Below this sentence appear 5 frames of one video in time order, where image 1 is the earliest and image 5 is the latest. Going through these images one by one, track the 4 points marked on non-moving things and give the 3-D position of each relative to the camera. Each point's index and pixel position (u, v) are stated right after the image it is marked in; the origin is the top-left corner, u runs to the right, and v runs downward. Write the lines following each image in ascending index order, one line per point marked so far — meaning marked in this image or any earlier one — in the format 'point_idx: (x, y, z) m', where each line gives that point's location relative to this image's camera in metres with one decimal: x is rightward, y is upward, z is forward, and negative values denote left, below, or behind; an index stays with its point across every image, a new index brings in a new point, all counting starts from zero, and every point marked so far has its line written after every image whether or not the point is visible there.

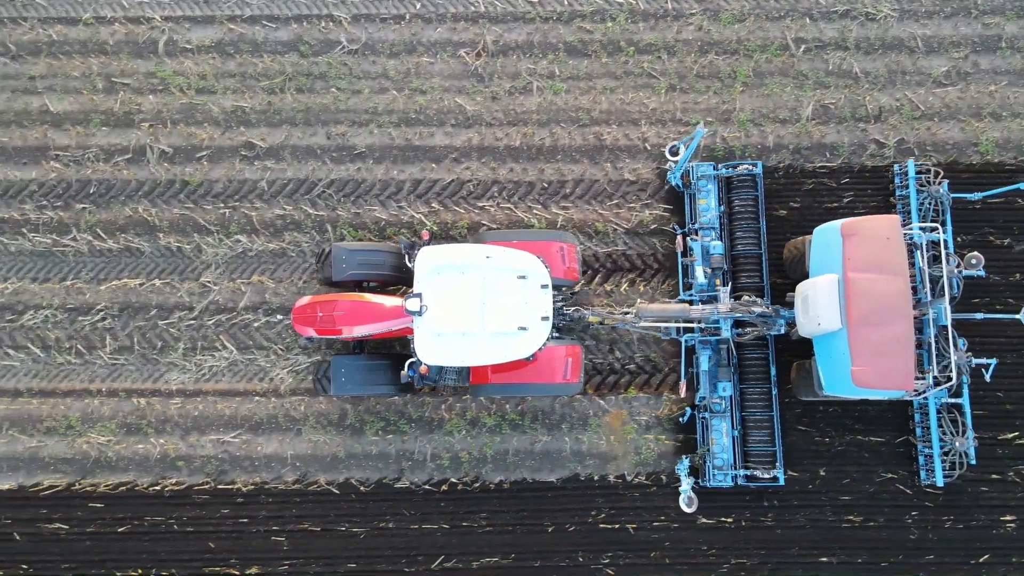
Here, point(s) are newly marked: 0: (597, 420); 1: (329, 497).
0: (+0.7, -1.1, +5.2) m
1: (-1.6, -1.8, +5.2) m
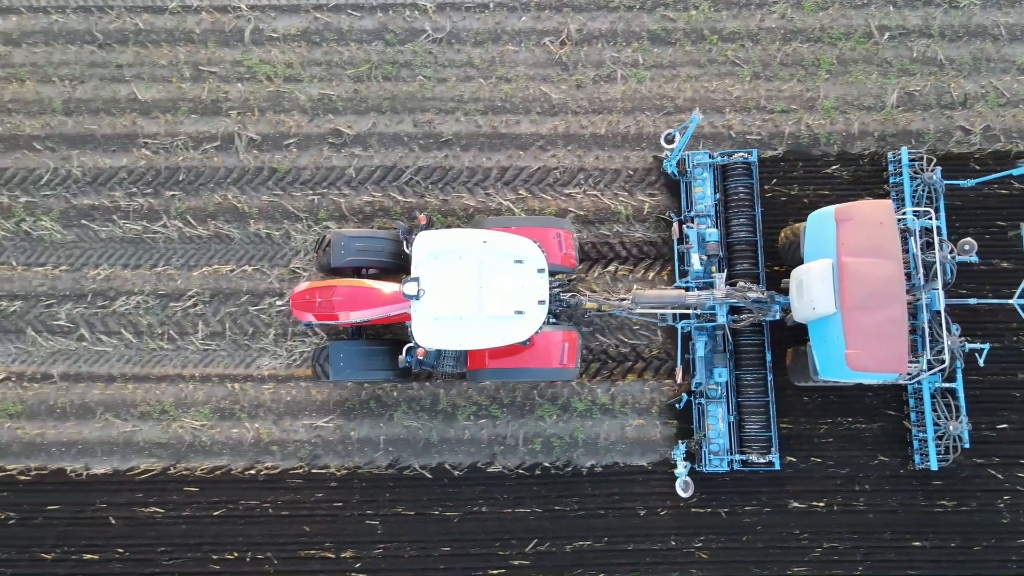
0: (+1.5, -1.0, +5.2) m
1: (-0.8, -1.7, +5.2) m
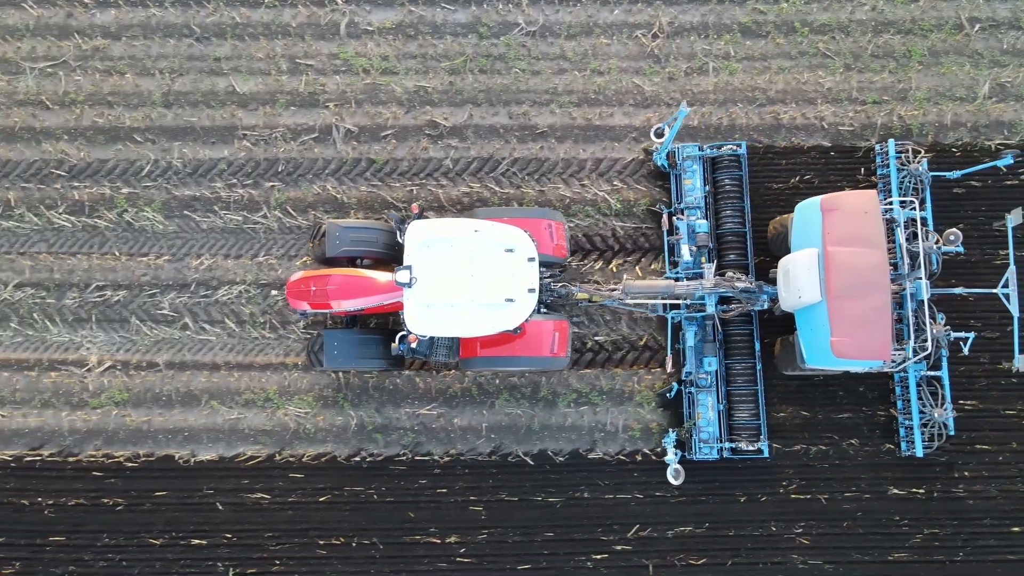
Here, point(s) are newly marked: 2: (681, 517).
0: (+2.4, -0.9, +5.3) m
1: (+0.1, -1.6, +5.3) m
2: (+1.5, -2.0, +5.2) m
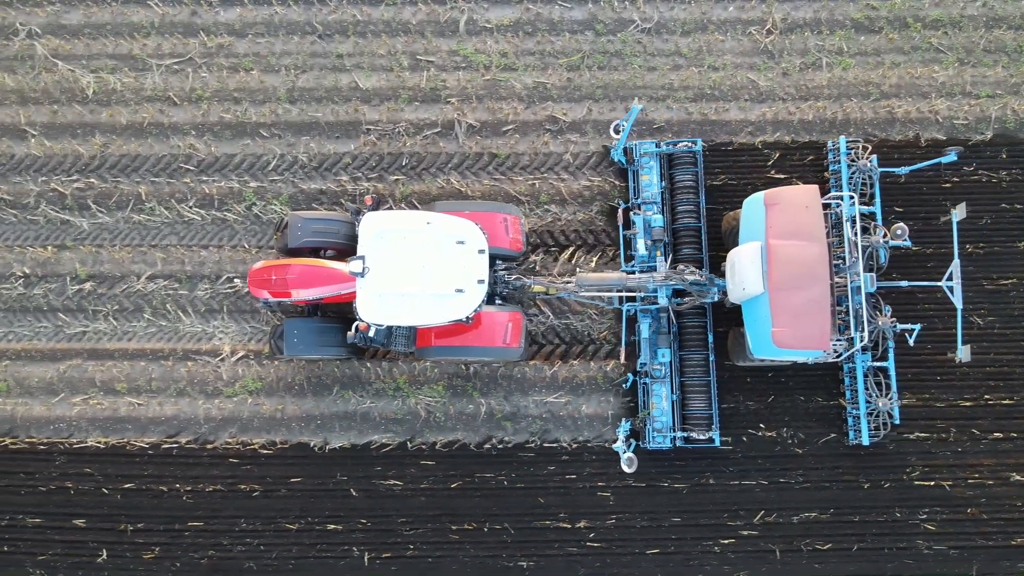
0: (+3.5, -0.8, +5.4) m
1: (+1.2, -1.5, +5.4) m
2: (+2.6, -1.9, +5.3) m
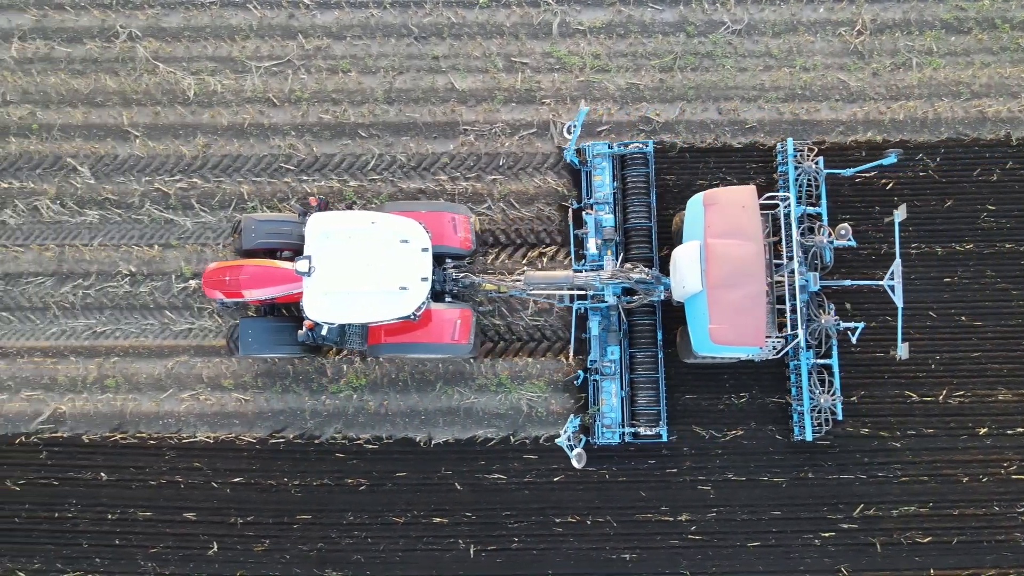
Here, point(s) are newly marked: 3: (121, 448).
0: (+4.5, -0.8, +5.4) m
1: (+2.2, -1.5, +5.4) m
2: (+3.5, -1.9, +5.4) m
3: (-3.6, -1.5, +5.5) m
